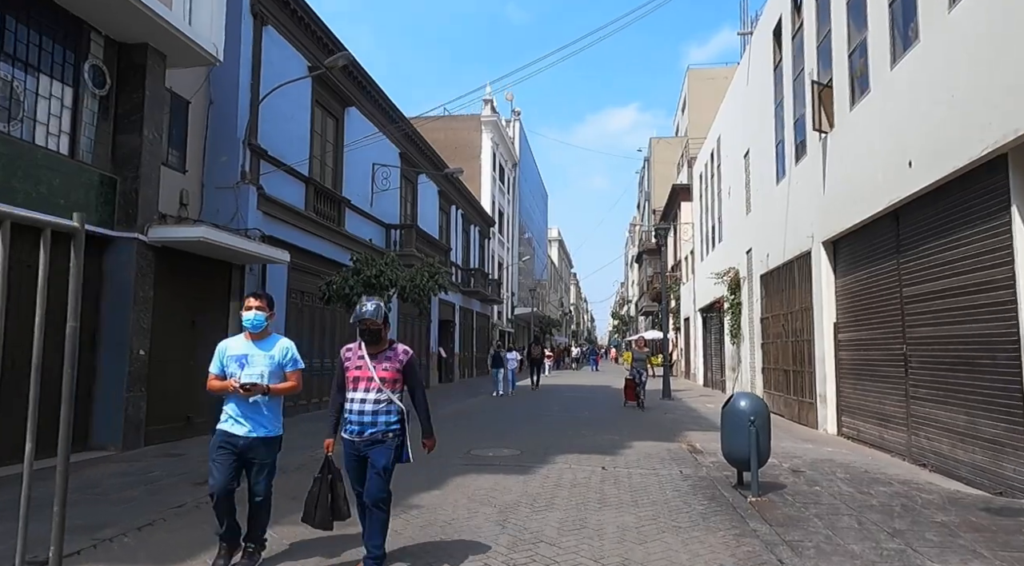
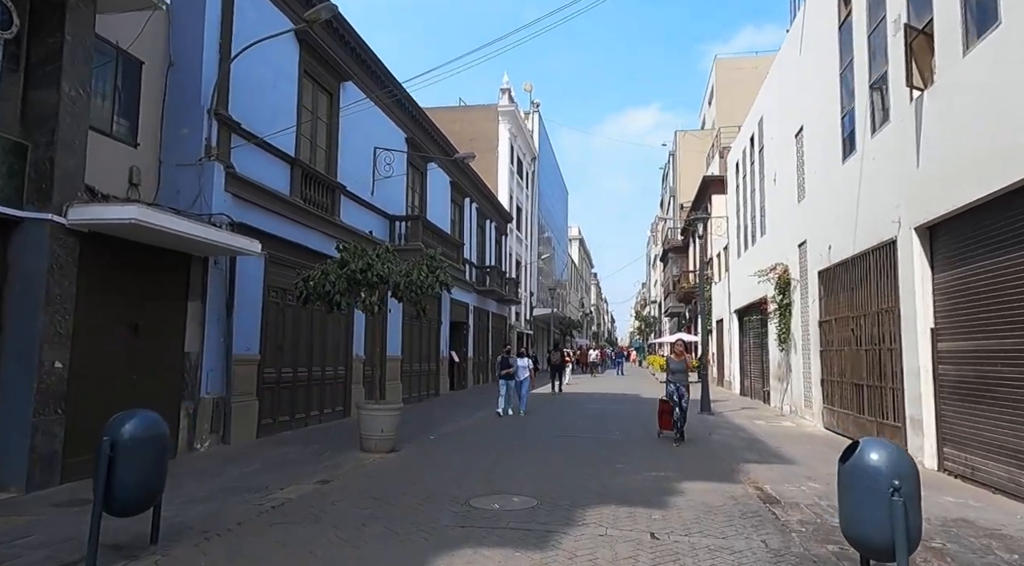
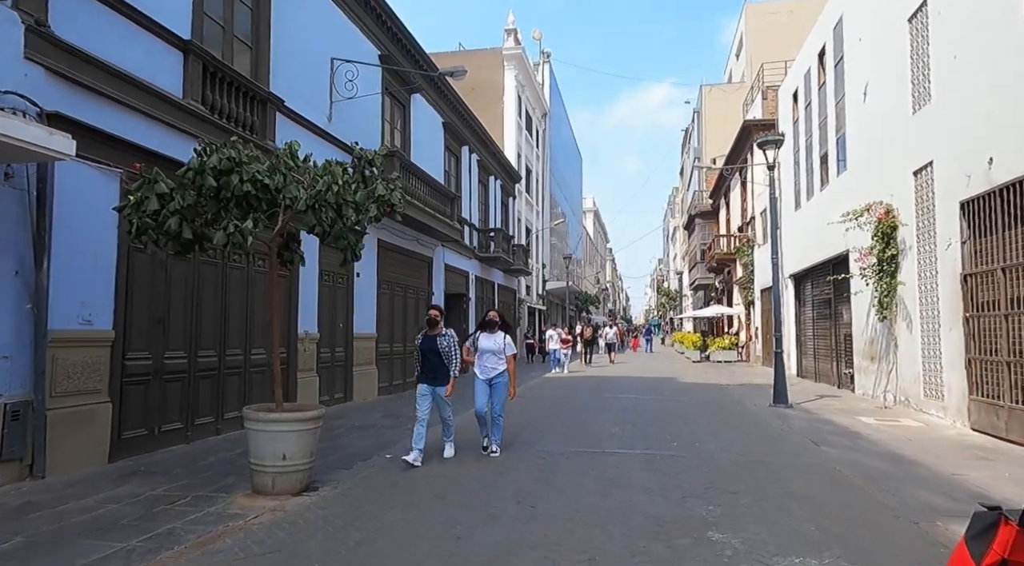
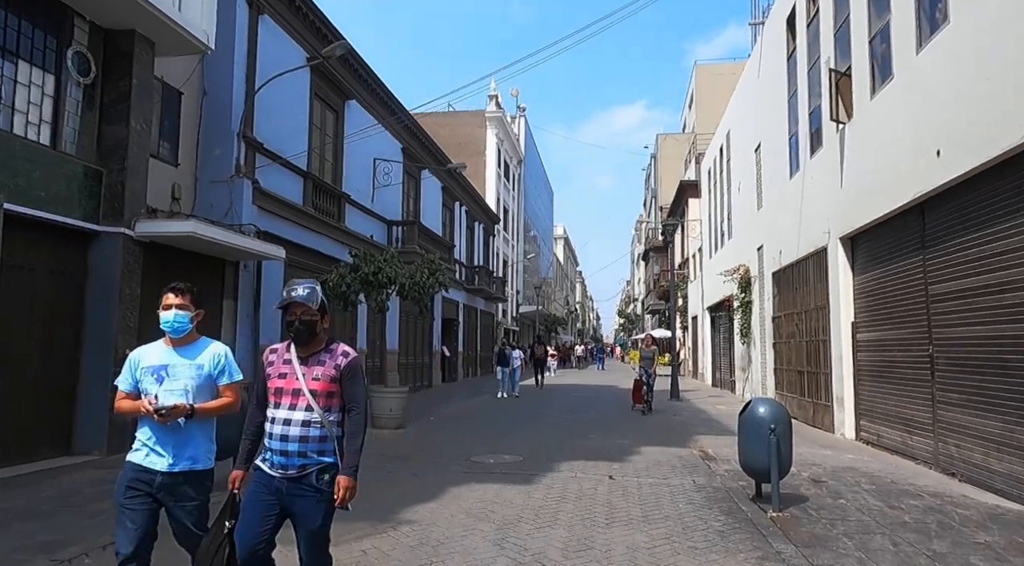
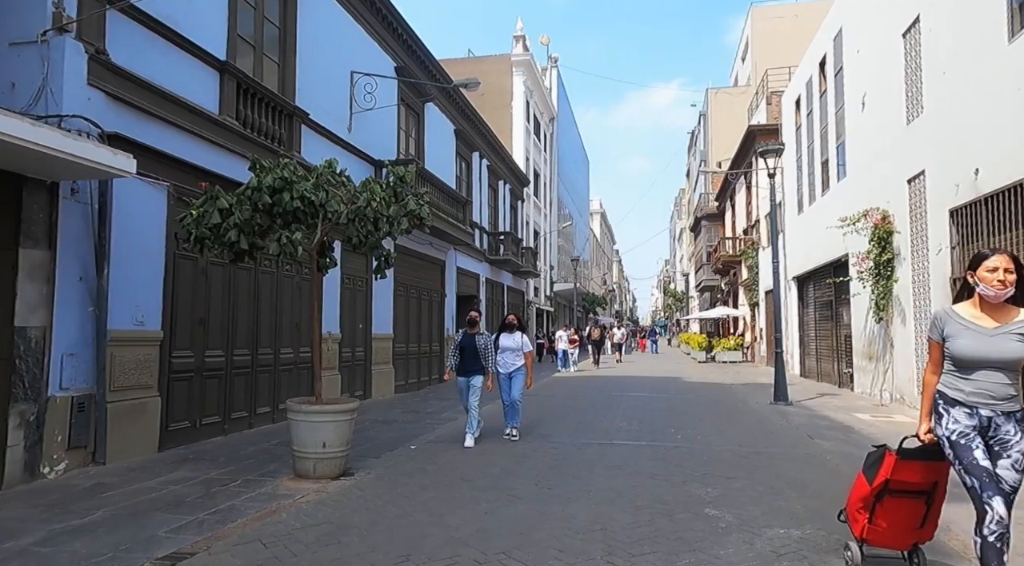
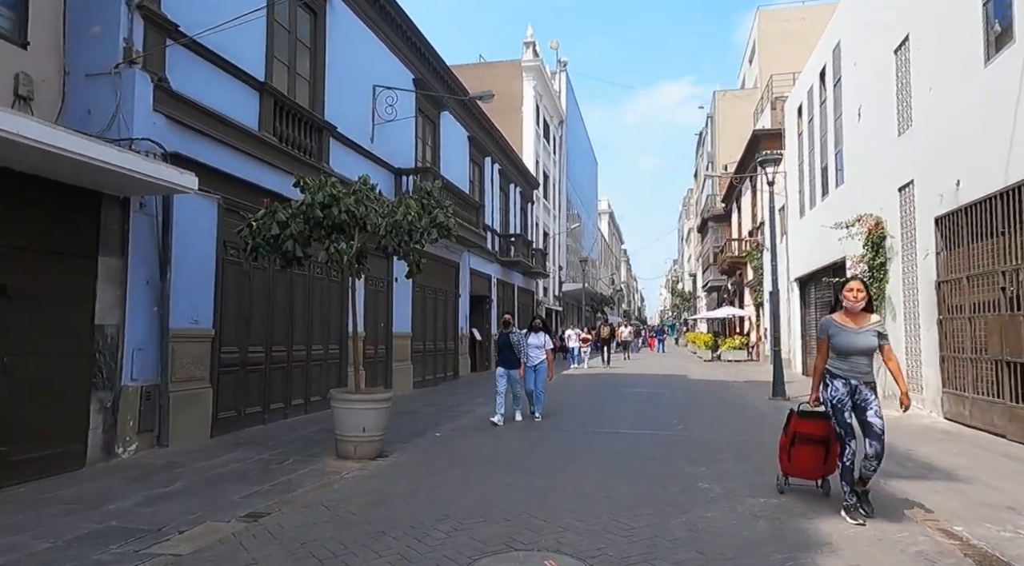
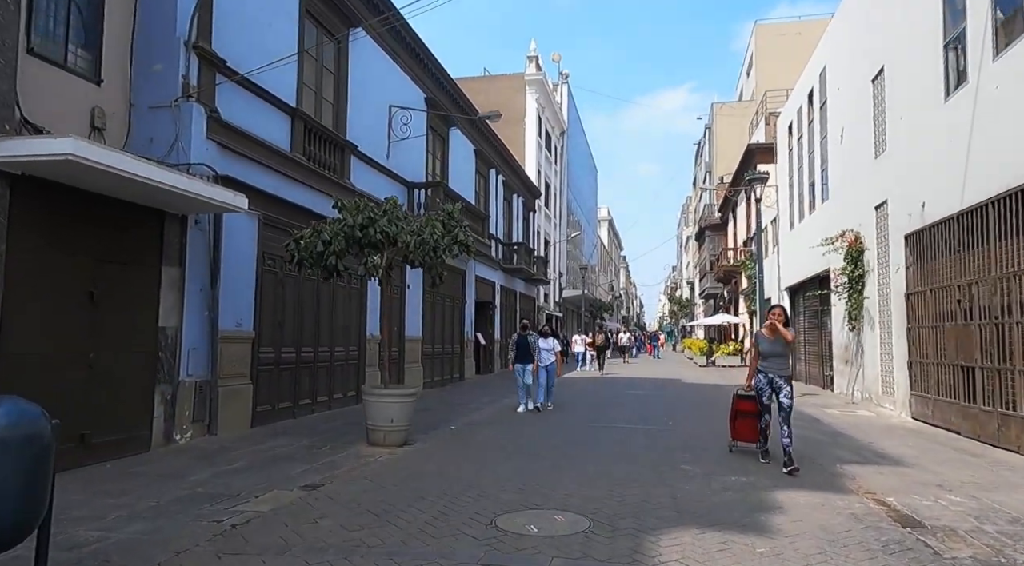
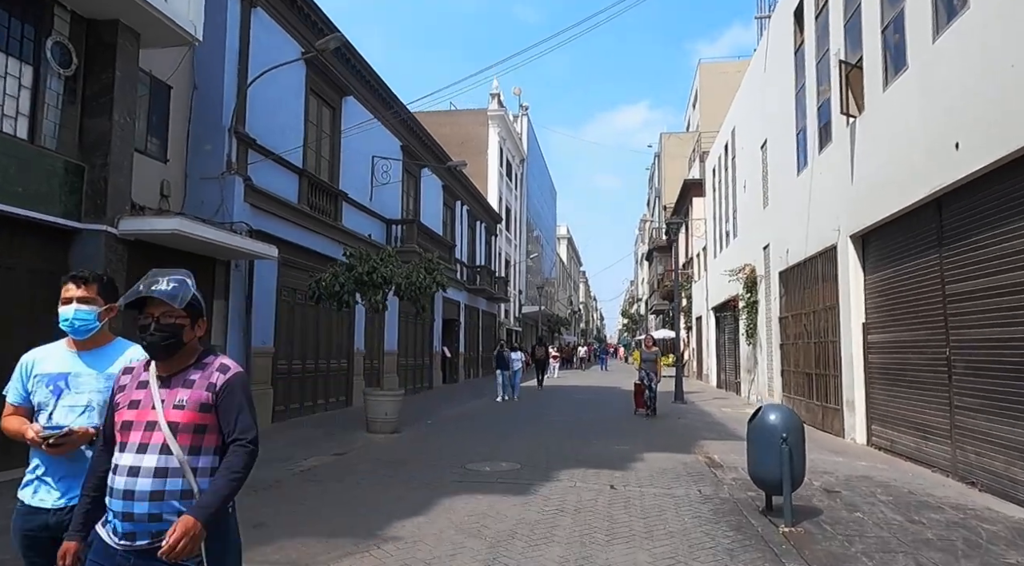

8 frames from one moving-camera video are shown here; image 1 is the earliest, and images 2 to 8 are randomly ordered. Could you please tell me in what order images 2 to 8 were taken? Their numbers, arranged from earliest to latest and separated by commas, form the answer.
4, 8, 2, 7, 6, 5, 3
